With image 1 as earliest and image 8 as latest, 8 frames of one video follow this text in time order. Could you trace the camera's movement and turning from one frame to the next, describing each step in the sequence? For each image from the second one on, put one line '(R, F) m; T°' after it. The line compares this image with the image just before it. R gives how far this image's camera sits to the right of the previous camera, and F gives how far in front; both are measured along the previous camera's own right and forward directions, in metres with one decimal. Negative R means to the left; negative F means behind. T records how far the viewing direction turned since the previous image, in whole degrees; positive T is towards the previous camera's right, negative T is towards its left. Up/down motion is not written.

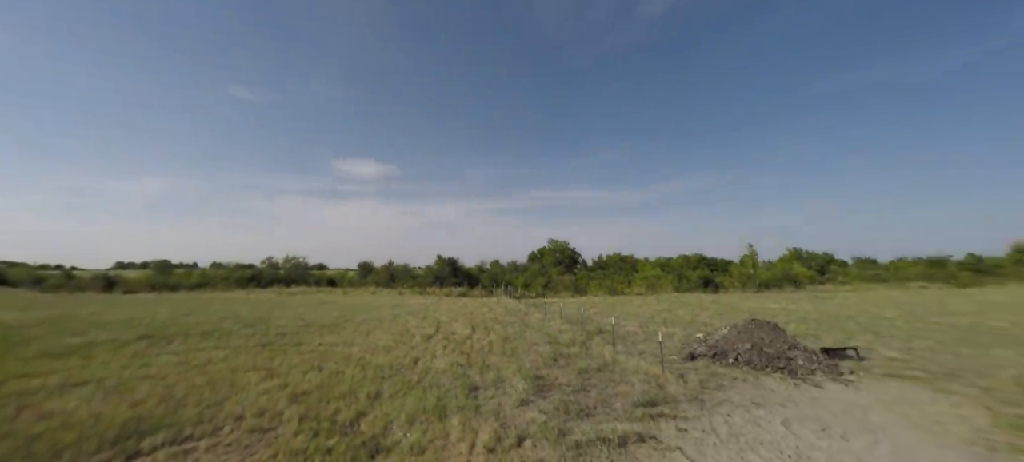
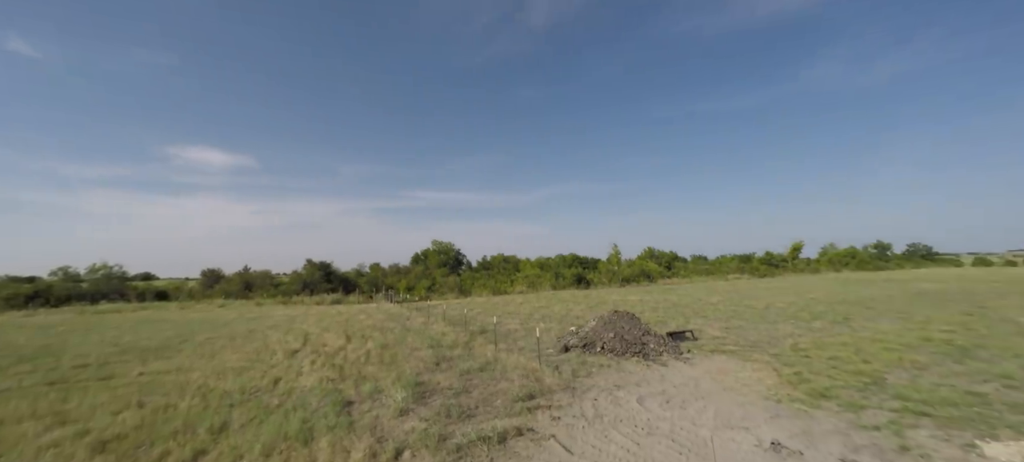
(+0.1, 0.0) m; +16°
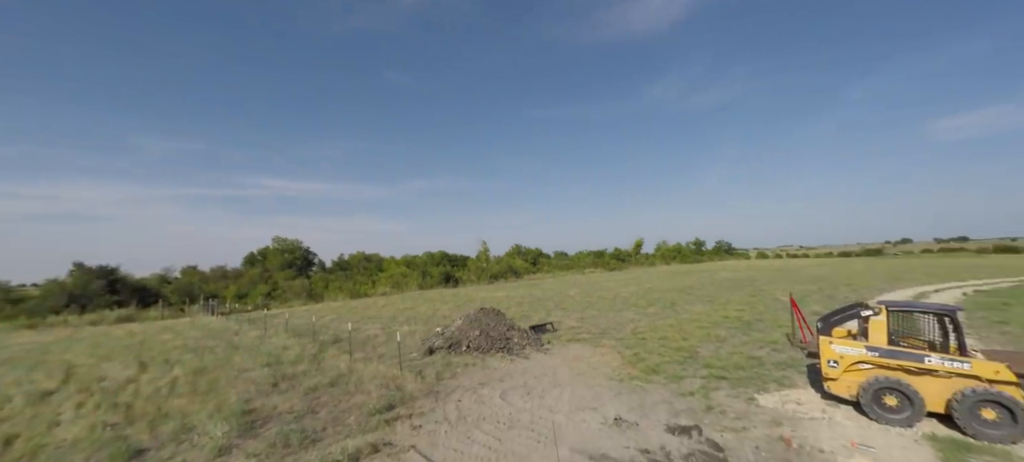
(+0.3, +0.4) m; +18°
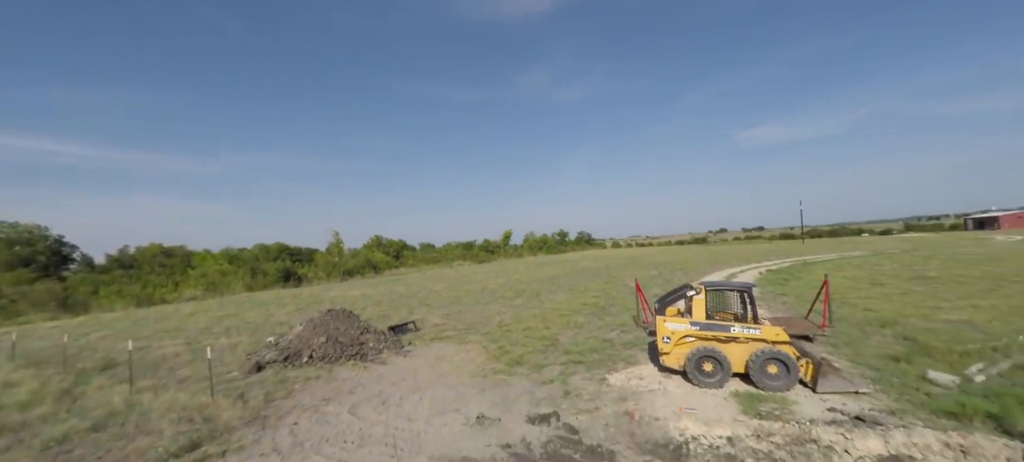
(+0.6, +0.6) m; +17°
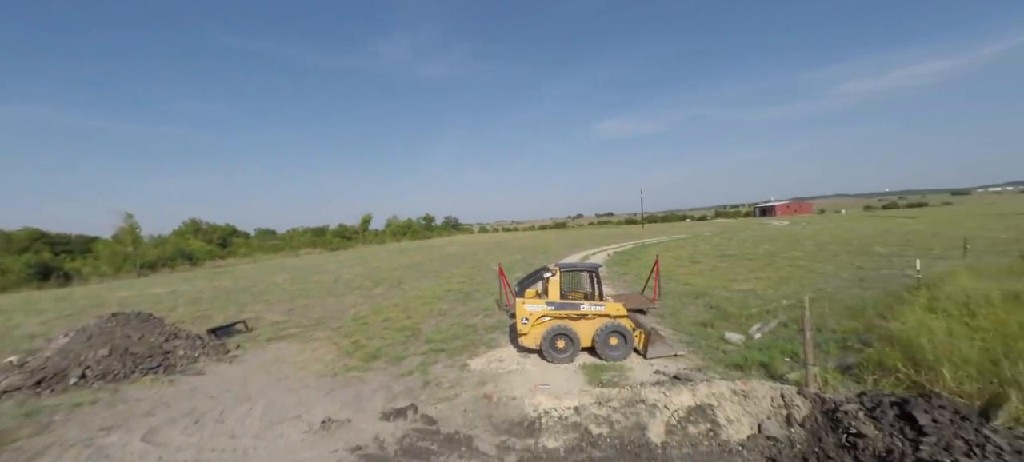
(+0.7, +0.3) m; +17°
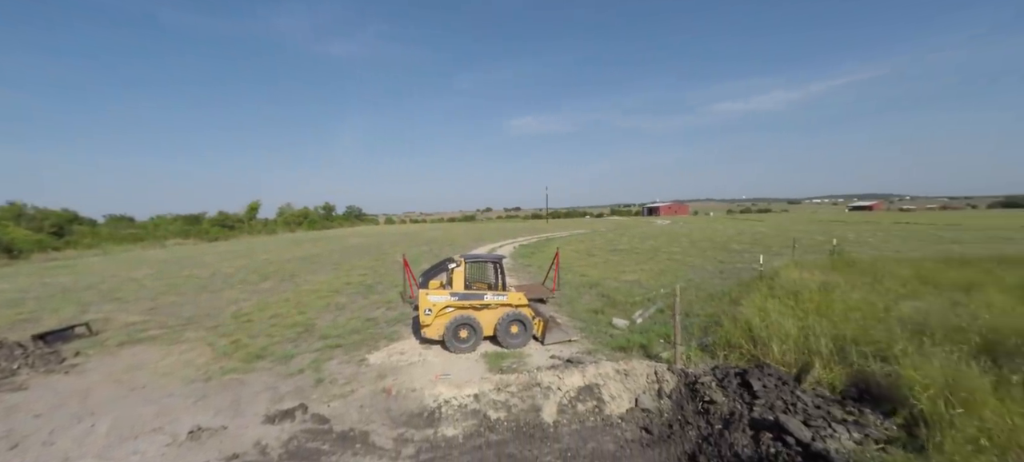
(+0.4, -0.1) m; +12°
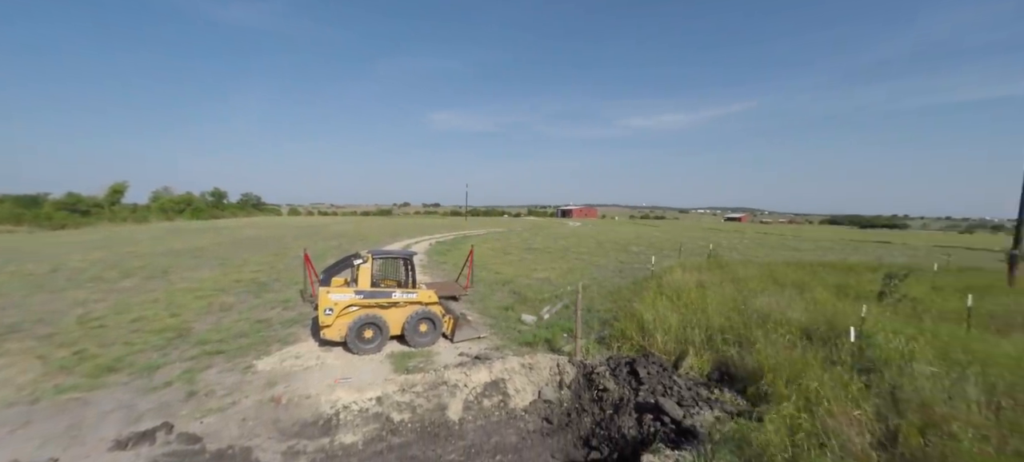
(+0.3, 0.0) m; +11°
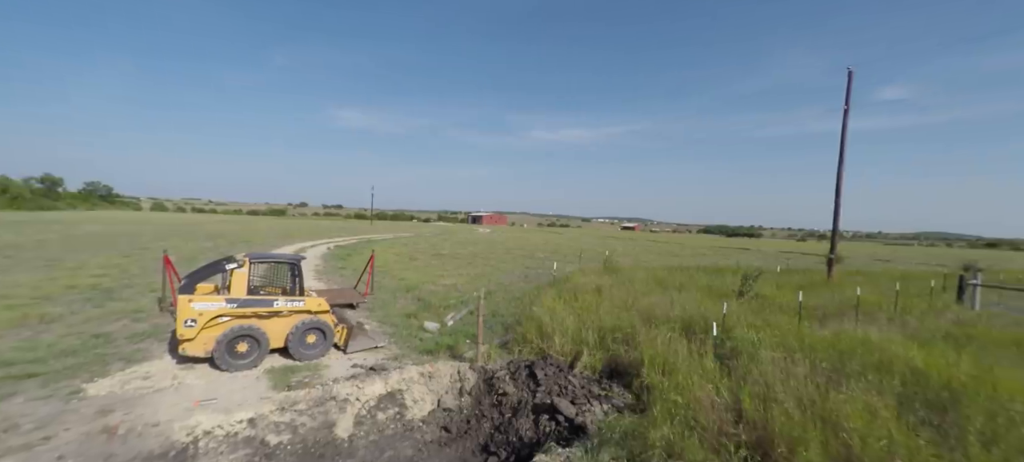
(+0.3, +0.1) m; +12°
